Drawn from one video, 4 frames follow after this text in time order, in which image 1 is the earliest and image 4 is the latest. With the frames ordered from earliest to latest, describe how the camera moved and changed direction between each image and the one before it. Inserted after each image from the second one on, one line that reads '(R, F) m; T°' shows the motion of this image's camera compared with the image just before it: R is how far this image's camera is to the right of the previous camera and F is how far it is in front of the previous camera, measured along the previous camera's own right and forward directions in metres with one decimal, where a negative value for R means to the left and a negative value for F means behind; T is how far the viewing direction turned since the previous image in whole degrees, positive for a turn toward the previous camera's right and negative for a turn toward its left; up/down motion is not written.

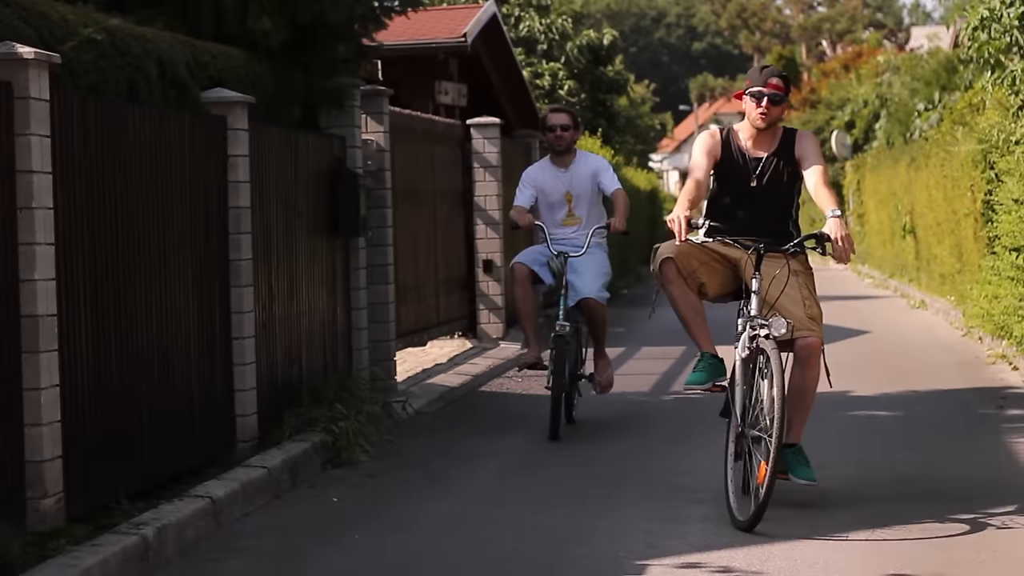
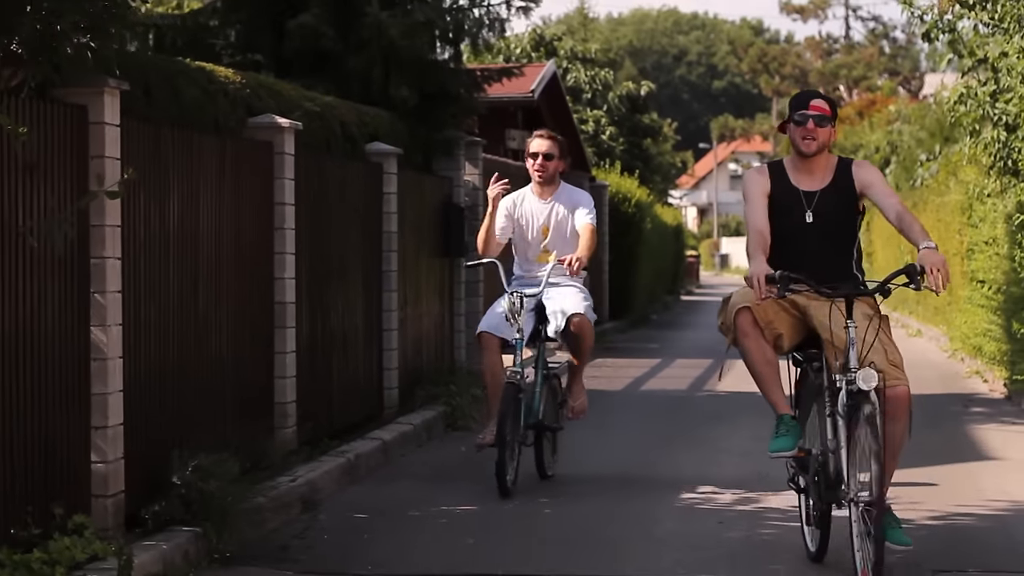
(-0.3, -2.6) m; 0°
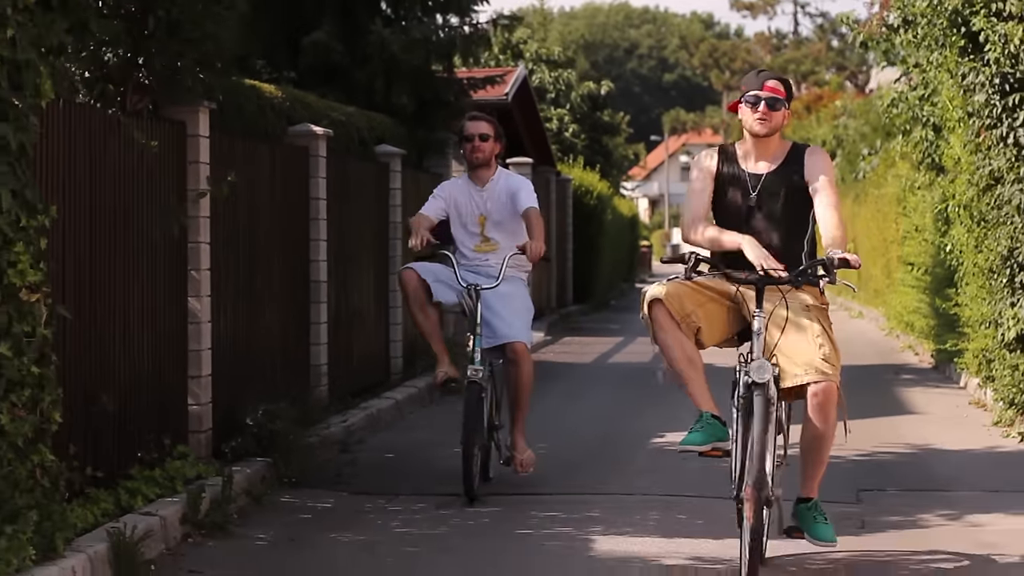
(-0.2, -1.6) m; +1°
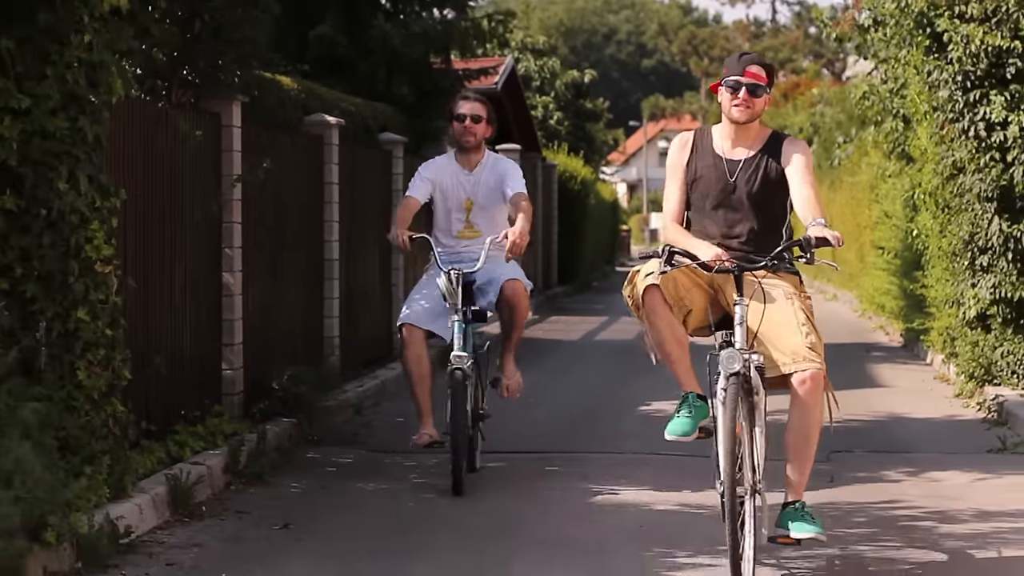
(-0.1, -0.8) m; +1°
